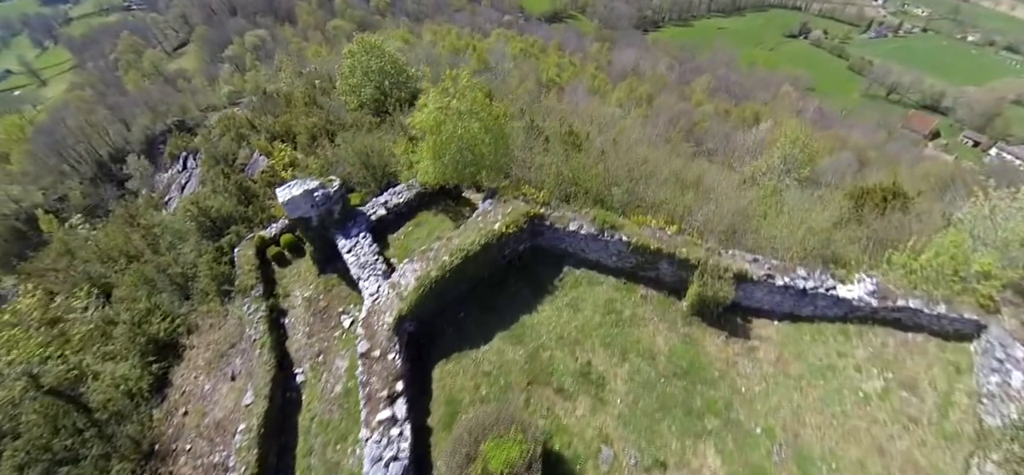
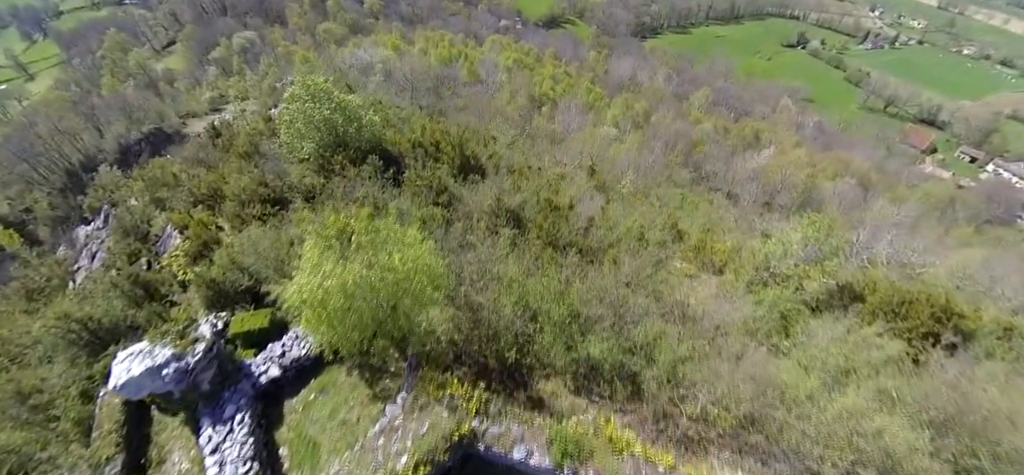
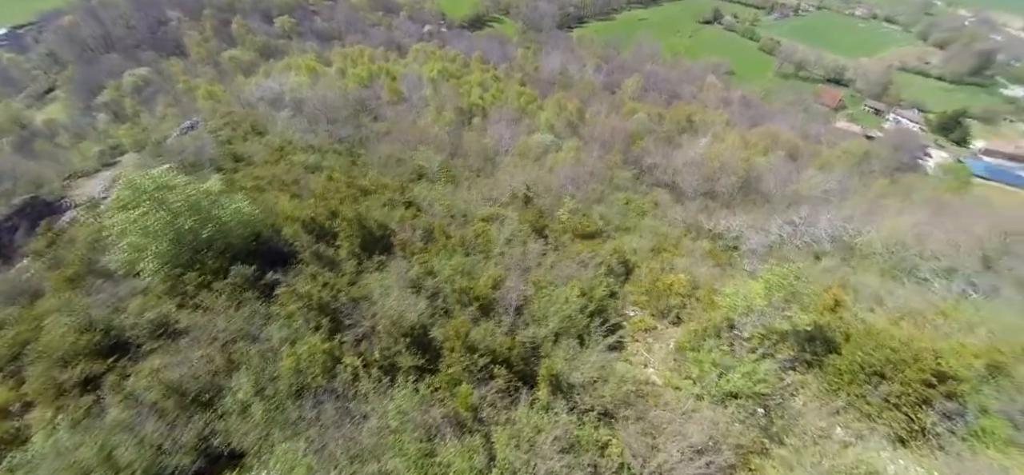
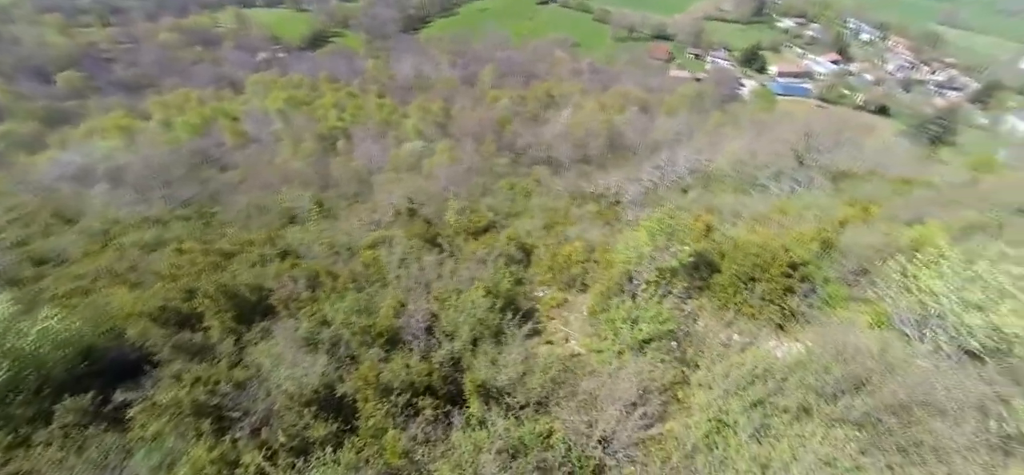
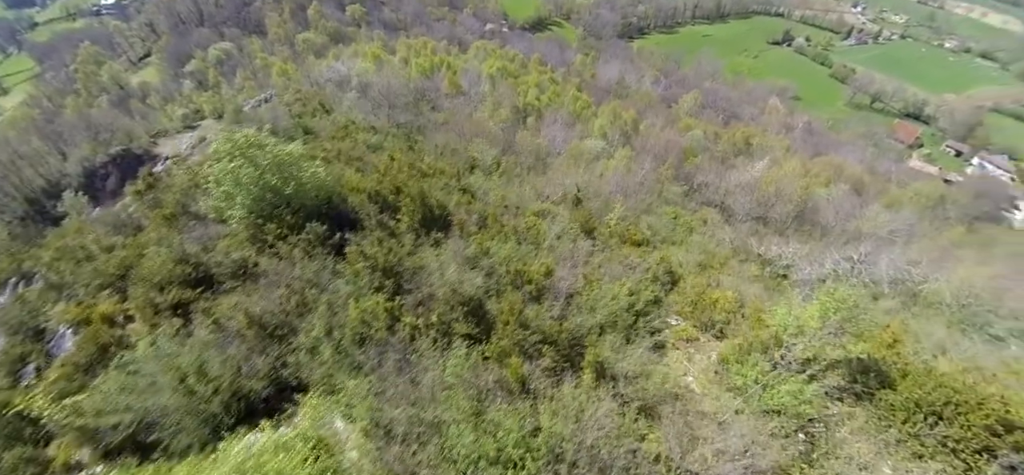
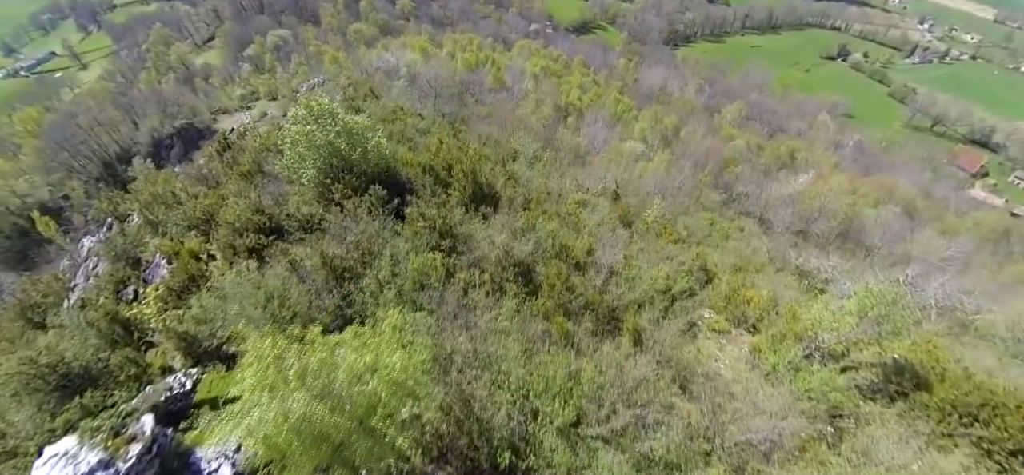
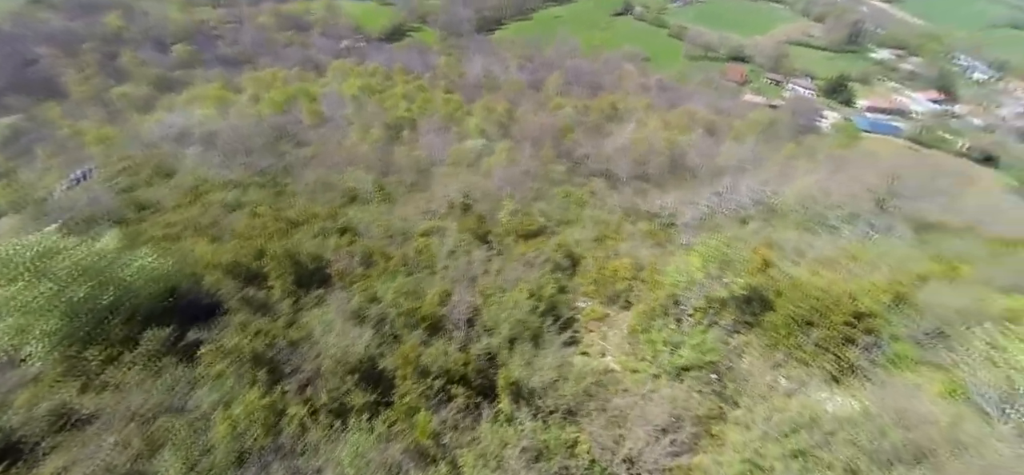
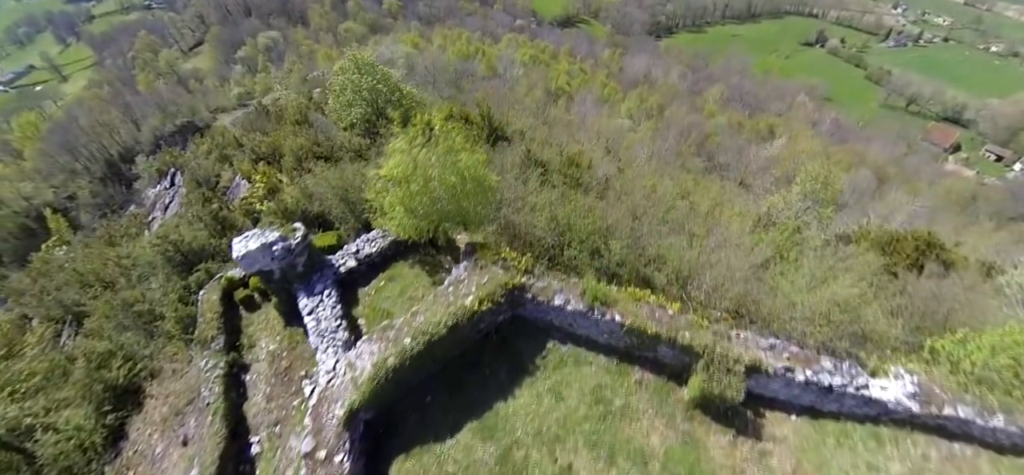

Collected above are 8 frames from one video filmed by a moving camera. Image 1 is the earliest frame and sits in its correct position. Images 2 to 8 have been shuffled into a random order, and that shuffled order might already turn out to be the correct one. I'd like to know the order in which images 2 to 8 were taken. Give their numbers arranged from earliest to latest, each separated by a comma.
8, 2, 6, 5, 3, 7, 4
